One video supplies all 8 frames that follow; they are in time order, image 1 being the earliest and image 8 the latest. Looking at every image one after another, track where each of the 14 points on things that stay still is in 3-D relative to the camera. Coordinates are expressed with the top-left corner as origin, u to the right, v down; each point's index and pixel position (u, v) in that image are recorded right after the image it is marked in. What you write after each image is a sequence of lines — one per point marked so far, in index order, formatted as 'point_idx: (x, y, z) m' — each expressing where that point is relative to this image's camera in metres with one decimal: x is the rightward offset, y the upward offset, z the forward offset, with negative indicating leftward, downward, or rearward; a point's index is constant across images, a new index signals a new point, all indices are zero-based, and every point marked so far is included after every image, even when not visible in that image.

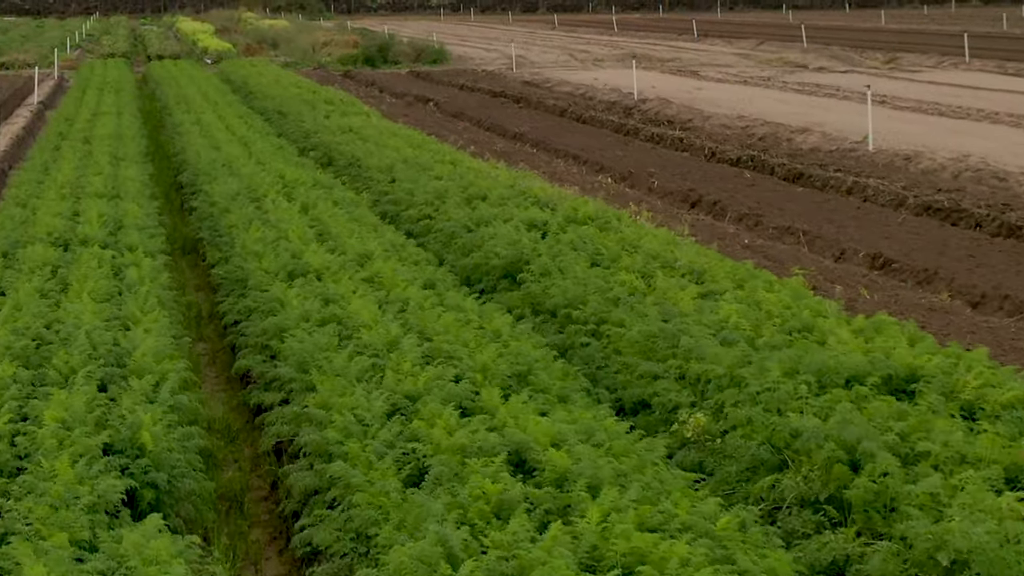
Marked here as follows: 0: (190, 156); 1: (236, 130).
0: (-5.5, +2.3, +16.8) m
1: (-5.5, +3.2, +19.5) m
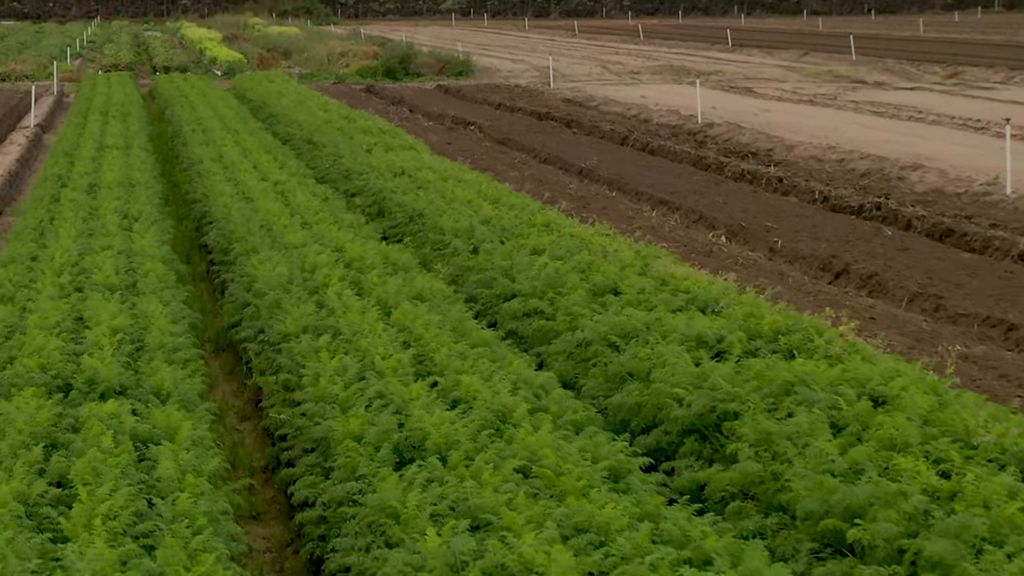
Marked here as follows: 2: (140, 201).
0: (-4.2, +1.1, +13.8) m
1: (-4.2, +2.0, +16.5) m
2: (-5.1, +1.2, +13.5) m
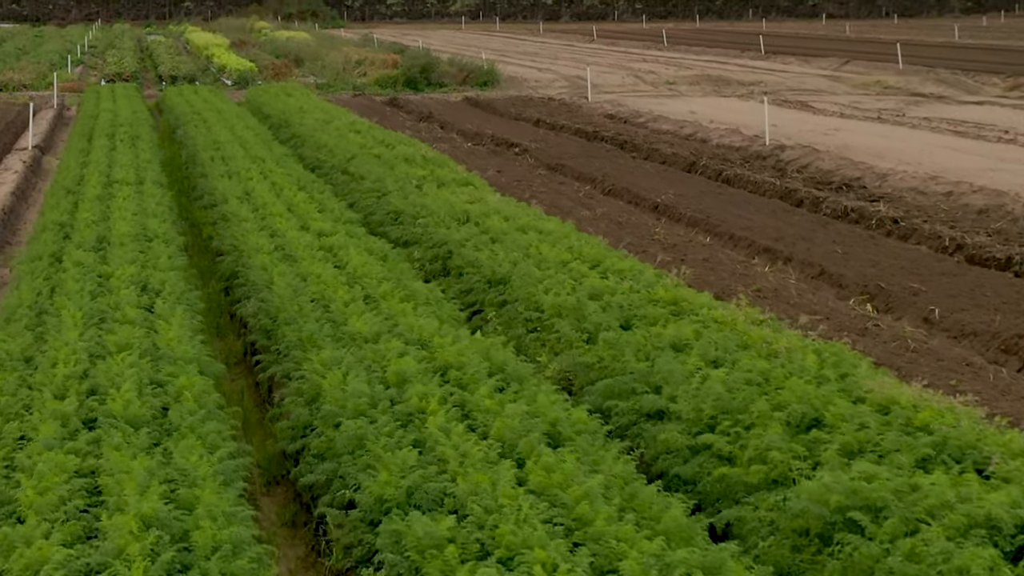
0: (-3.0, +0.2, +11.3) m
1: (-3.0, +1.1, +14.0) m
2: (-4.0, +0.3, +11.0) m
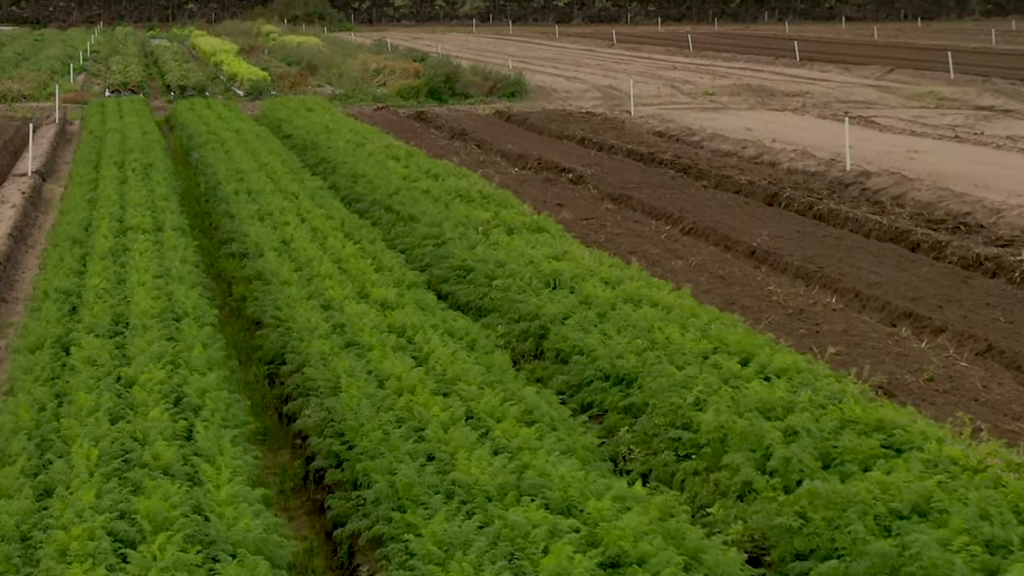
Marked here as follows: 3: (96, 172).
0: (-1.8, -0.7, +9.0) m
1: (-1.8, +0.2, +11.7) m
2: (-2.8, -0.6, +8.6) m
3: (-7.8, +2.2, +18.2) m
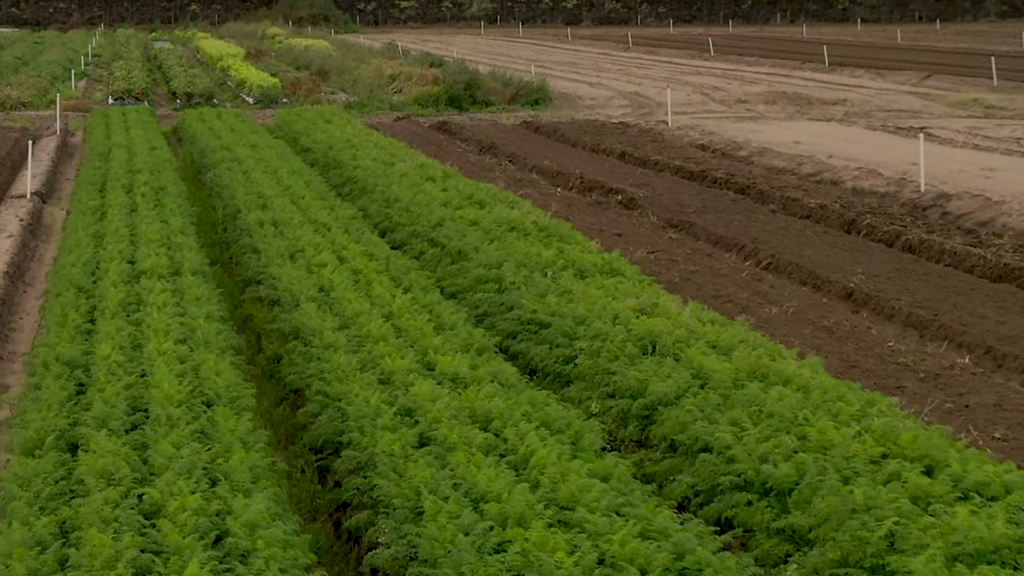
0: (-0.9, -1.3, +7.1) m
1: (-0.9, -0.4, +9.9) m
2: (-1.9, -1.3, +6.8) m
3: (-6.9, +1.5, +16.4) m
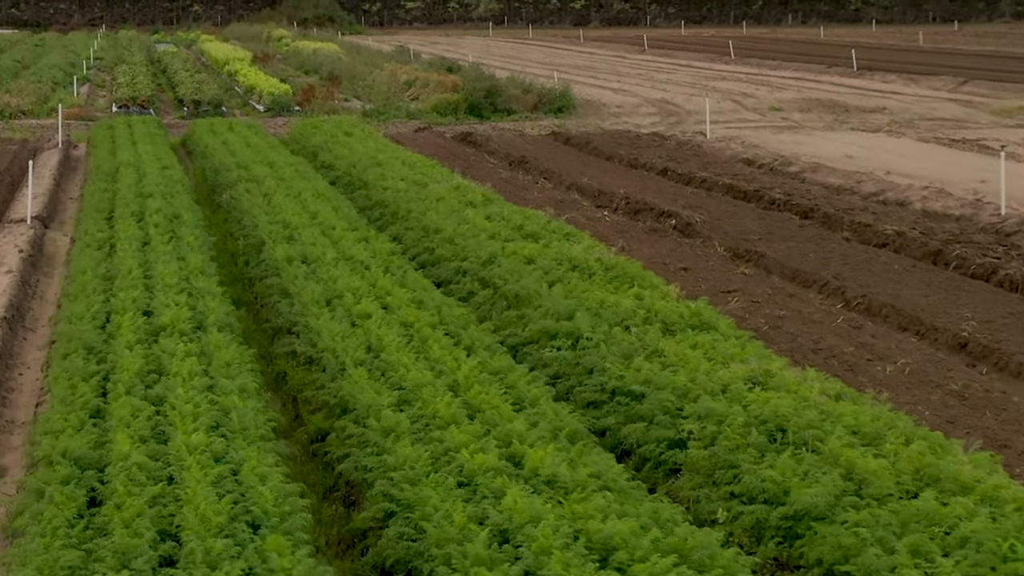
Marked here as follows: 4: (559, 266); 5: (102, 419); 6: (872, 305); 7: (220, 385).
0: (-0.1, -2.0, +5.5) m
1: (-0.1, -1.1, +8.2) m
2: (-1.1, -1.9, +5.2) m
3: (-6.1, +0.9, +14.8) m
4: (+0.6, +0.3, +12.7) m
5: (-3.4, -1.1, +8.2) m
6: (+4.8, -0.2, +13.0) m
7: (-2.6, -0.9, +8.7) m
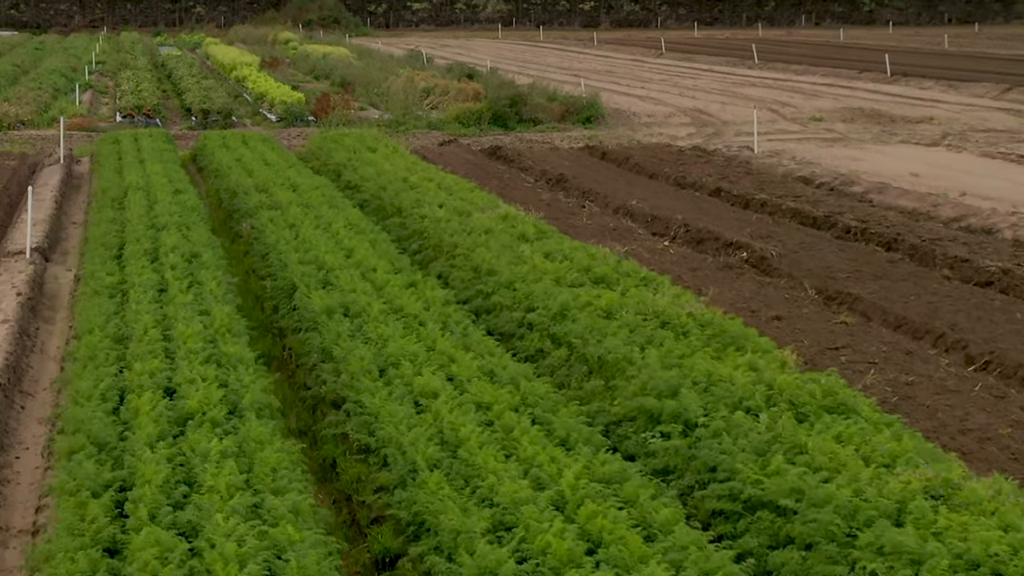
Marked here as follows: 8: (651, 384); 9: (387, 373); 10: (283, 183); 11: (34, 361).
0: (+0.7, -2.6, +3.7) m
1: (+0.7, -1.7, +6.4) m
2: (-0.2, -2.5, +3.4) m
3: (-5.2, +0.2, +13.0) m
4: (+1.5, -0.4, +10.9) m
5: (-2.6, -1.7, +6.4) m
6: (+5.7, -0.9, +11.2) m
7: (-1.7, -1.5, +6.9) m
8: (+1.3, -0.9, +9.4) m
9: (-1.3, -0.9, +9.6) m
10: (-4.5, +2.0, +19.1) m
11: (-5.9, -0.9, +12.0) m
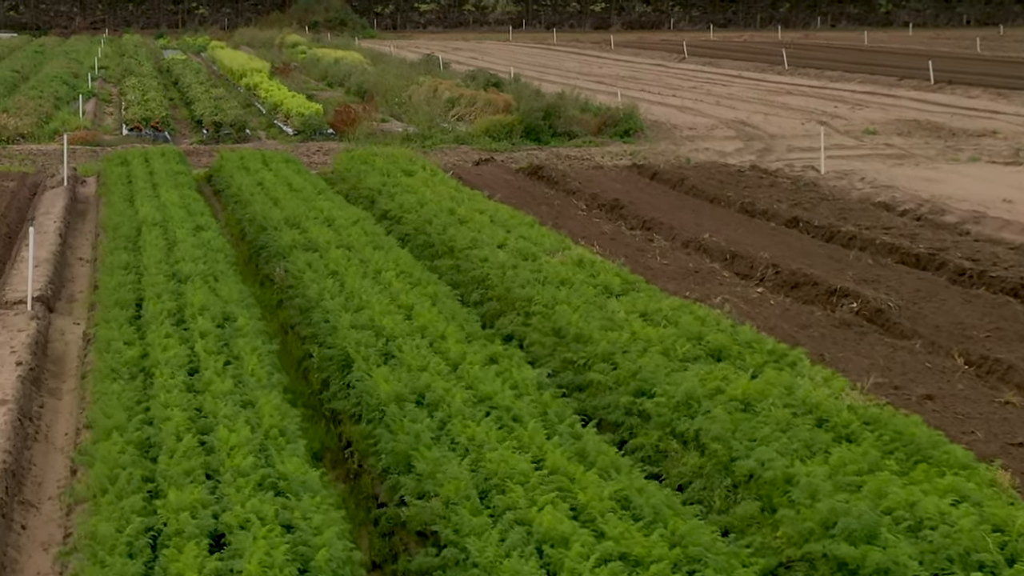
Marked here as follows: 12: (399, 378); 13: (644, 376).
0: (+1.8, -3.4, +1.6) m
1: (+1.8, -2.5, +4.3) m
2: (+0.8, -3.3, +1.3) m
3: (-4.1, -0.6, +10.8) m
4: (+2.6, -1.2, +8.8) m
5: (-1.5, -2.5, +4.2) m
6: (+6.8, -1.7, +9.1) m
7: (-0.6, -2.3, +4.8) m
8: (+2.4, -1.7, +7.2) m
9: (-0.2, -1.7, +7.5) m
10: (-3.4, +1.2, +17.0) m
11: (-4.8, -1.7, +9.9) m
12: (-1.1, -0.9, +9.8) m
13: (+1.3, -0.9, +9.8) m
